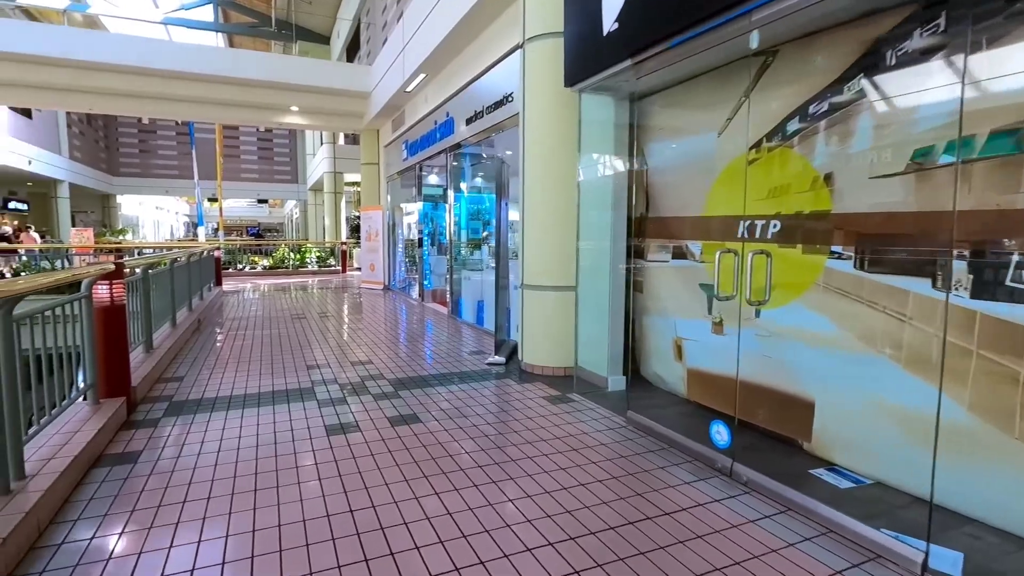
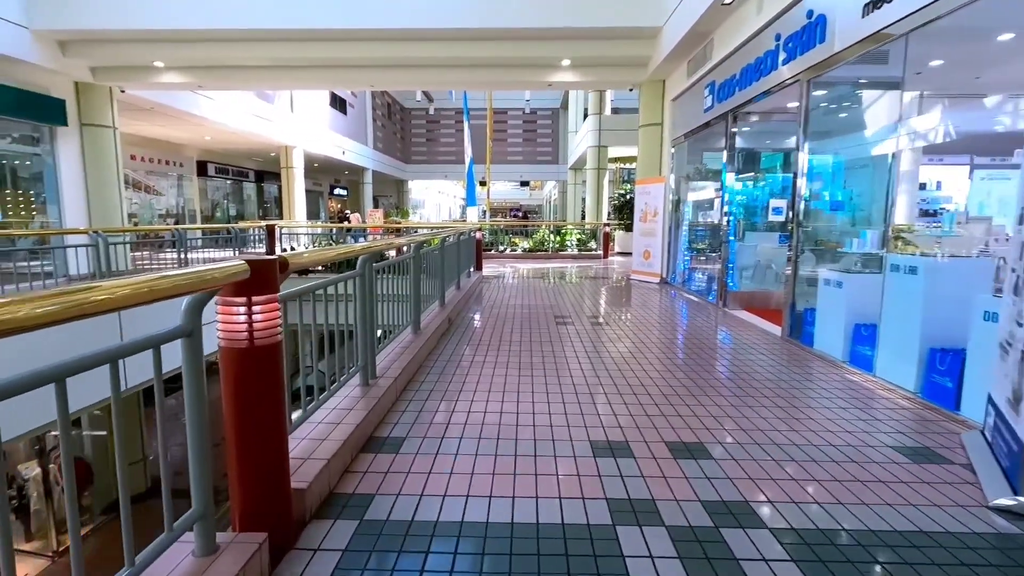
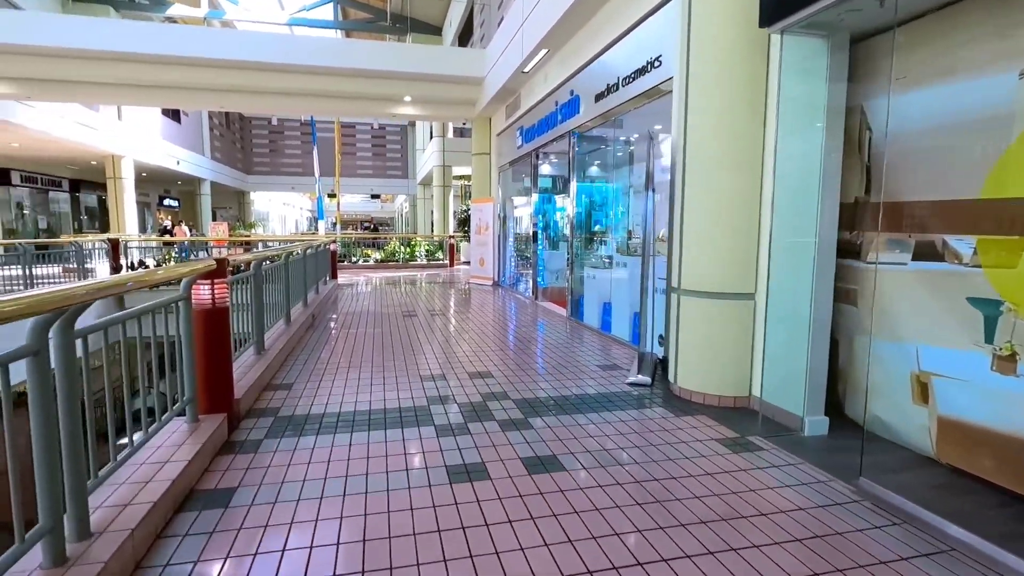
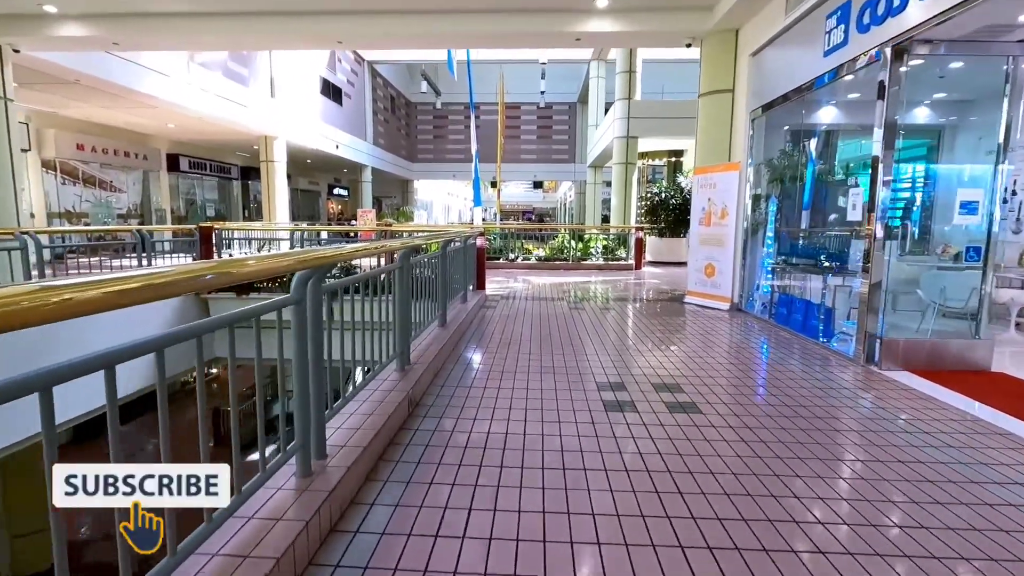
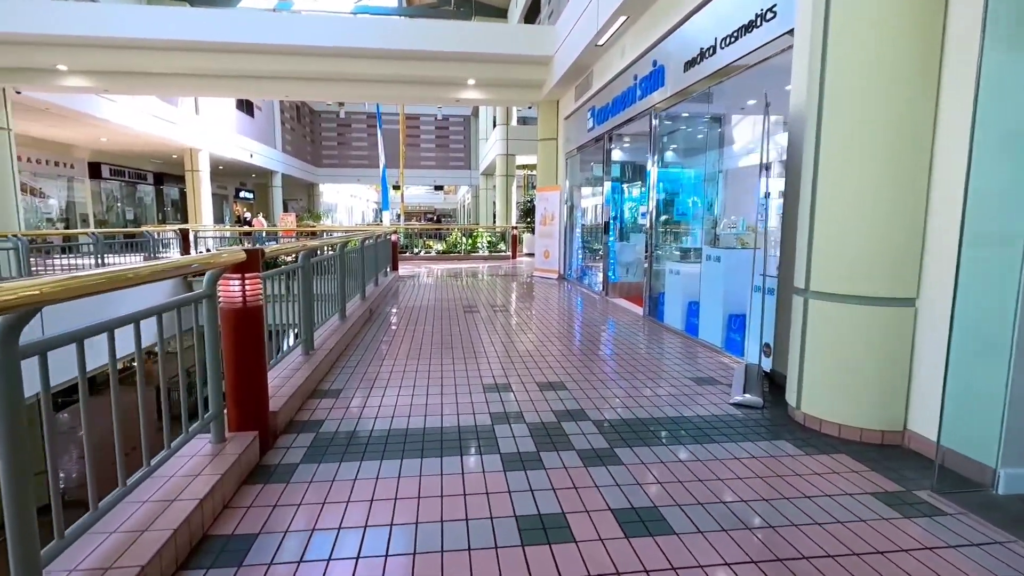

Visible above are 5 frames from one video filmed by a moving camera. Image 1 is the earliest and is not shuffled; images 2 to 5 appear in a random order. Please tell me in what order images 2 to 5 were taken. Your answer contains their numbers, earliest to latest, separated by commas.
3, 5, 2, 4
